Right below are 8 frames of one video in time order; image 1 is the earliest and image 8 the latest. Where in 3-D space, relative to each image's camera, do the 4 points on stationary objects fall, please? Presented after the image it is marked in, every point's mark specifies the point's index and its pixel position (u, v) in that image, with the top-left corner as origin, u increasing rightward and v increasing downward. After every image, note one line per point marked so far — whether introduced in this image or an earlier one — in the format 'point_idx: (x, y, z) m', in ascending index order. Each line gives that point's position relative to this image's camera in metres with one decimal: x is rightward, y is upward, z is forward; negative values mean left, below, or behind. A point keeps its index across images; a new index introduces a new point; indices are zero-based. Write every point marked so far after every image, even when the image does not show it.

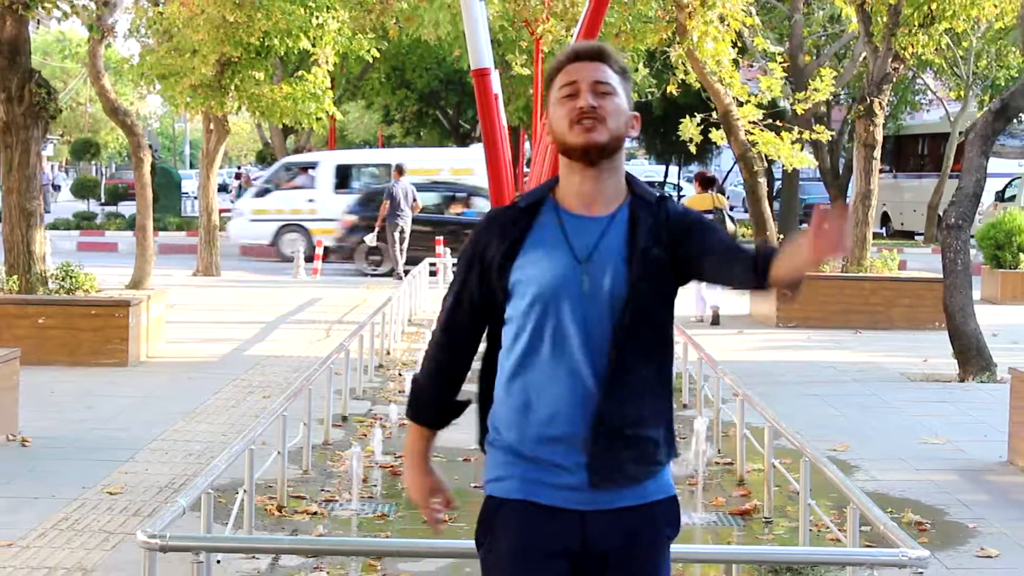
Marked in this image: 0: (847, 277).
0: (+3.7, +0.1, +14.2) m
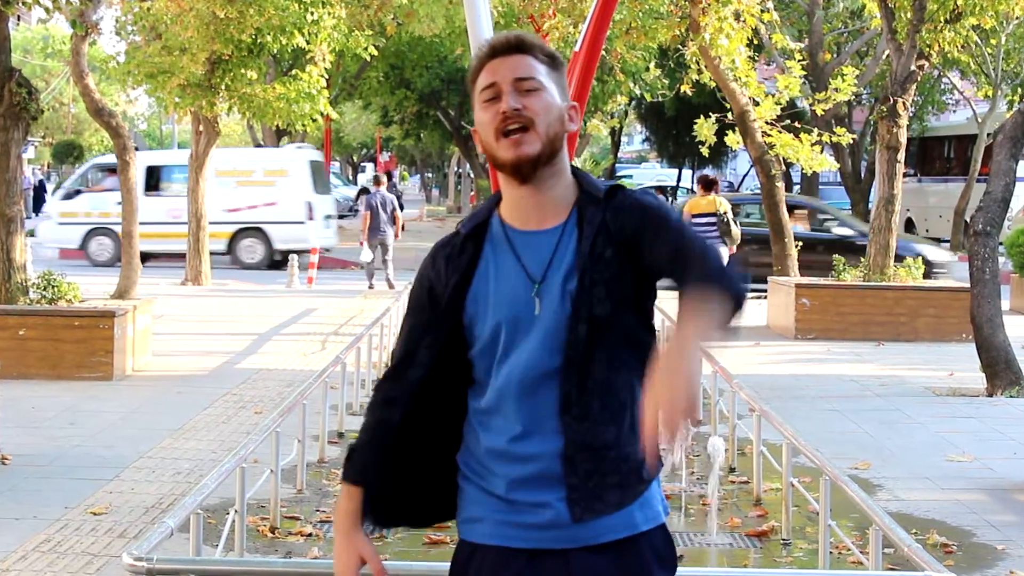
0: (+3.7, 0.0, +13.6) m
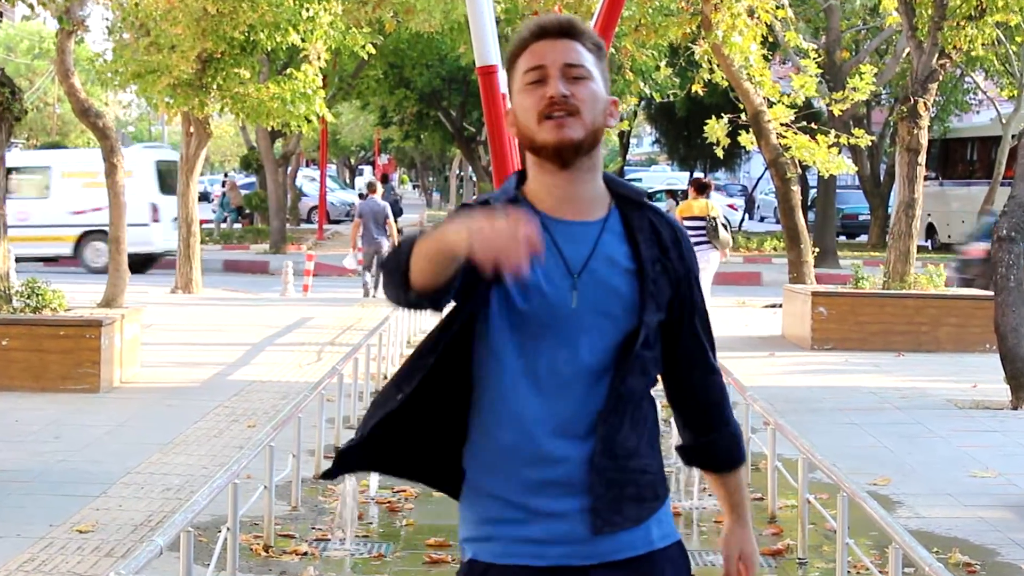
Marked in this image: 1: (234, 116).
0: (+3.8, -0.1, +13.2) m
1: (-3.7, +2.2, +17.5) m
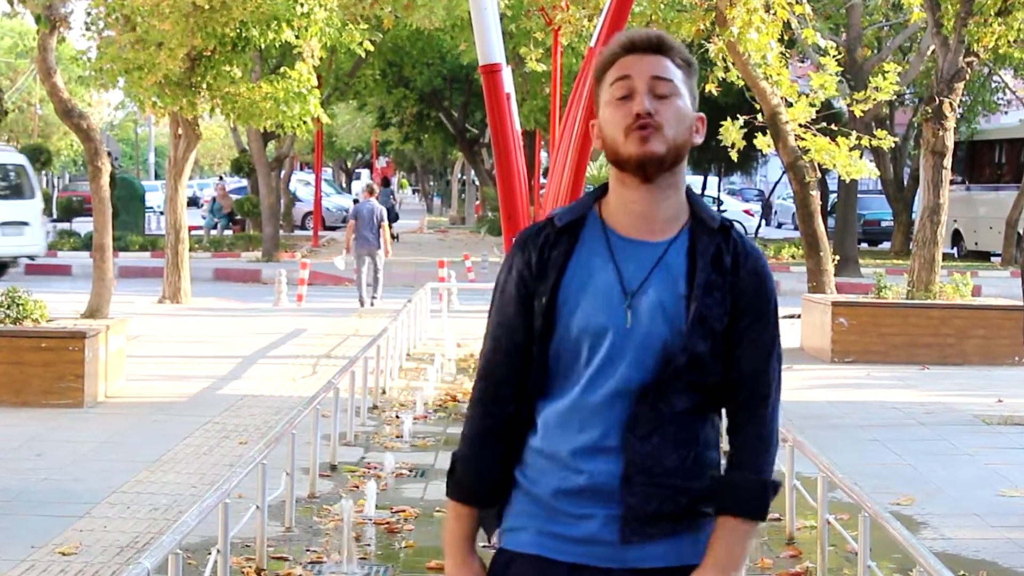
0: (+3.8, -0.2, +12.7) m
1: (-3.7, +2.2, +17.0) m
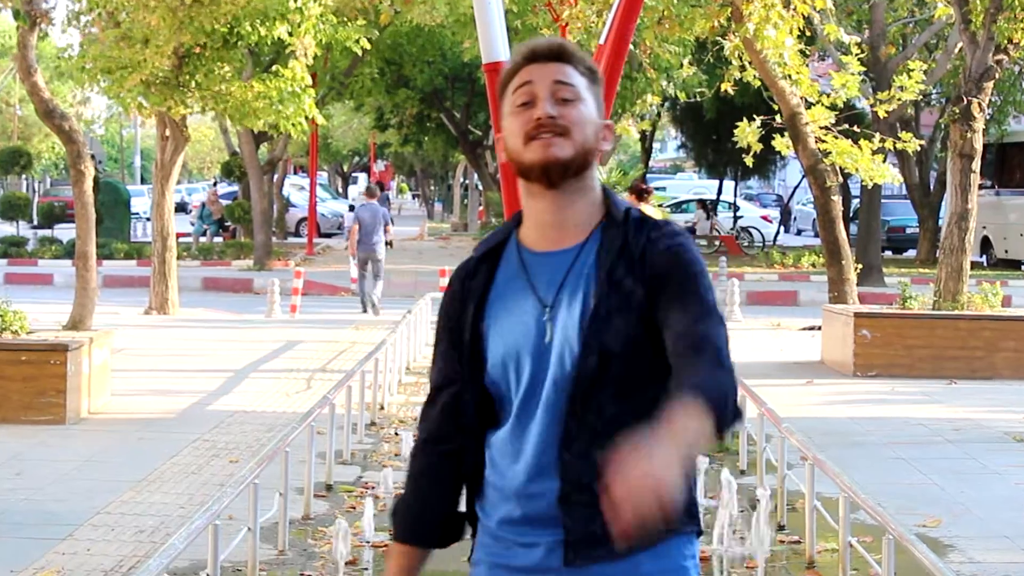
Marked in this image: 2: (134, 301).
0: (+3.8, -0.2, +12.2) m
1: (-3.6, +2.1, +16.5) m
2: (-5.6, -0.2, +19.5) m
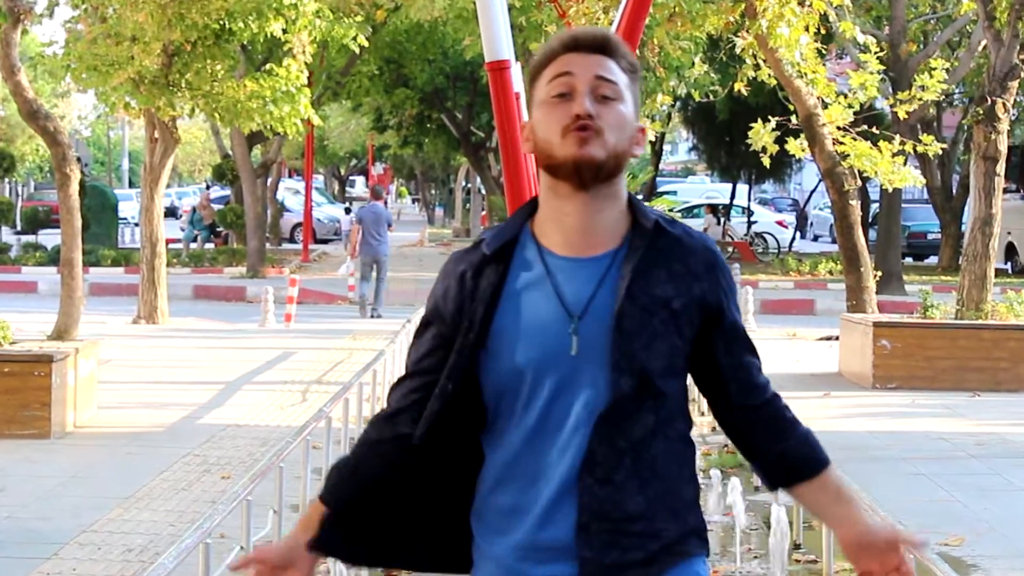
0: (+3.9, -0.3, +11.8) m
1: (-3.6, +2.1, +16.1) m
2: (-5.5, -0.3, +19.1) m
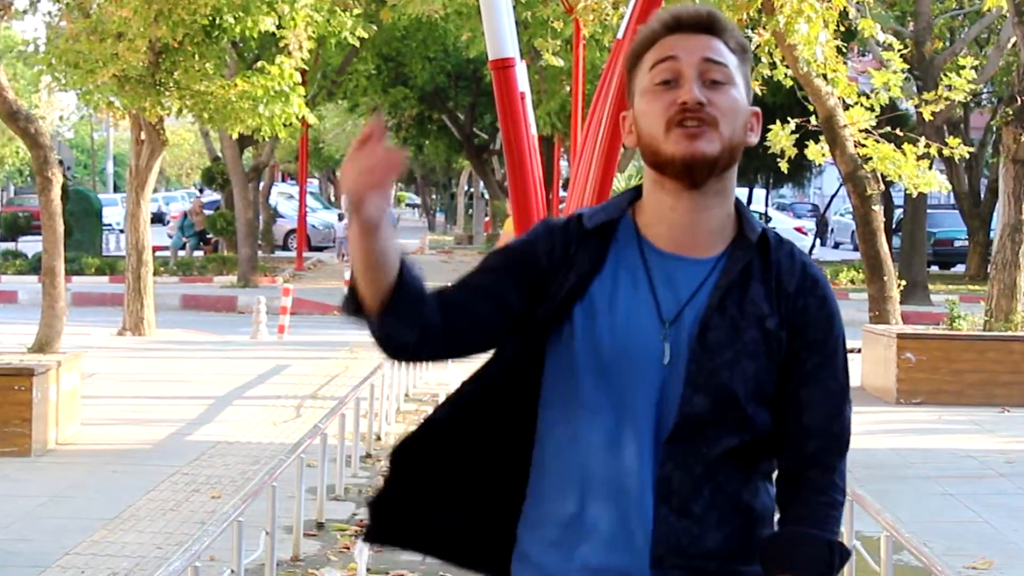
0: (+3.9, -0.3, +11.4) m
1: (-3.6, +2.0, +15.6) m
2: (-5.5, -0.3, +18.7) m
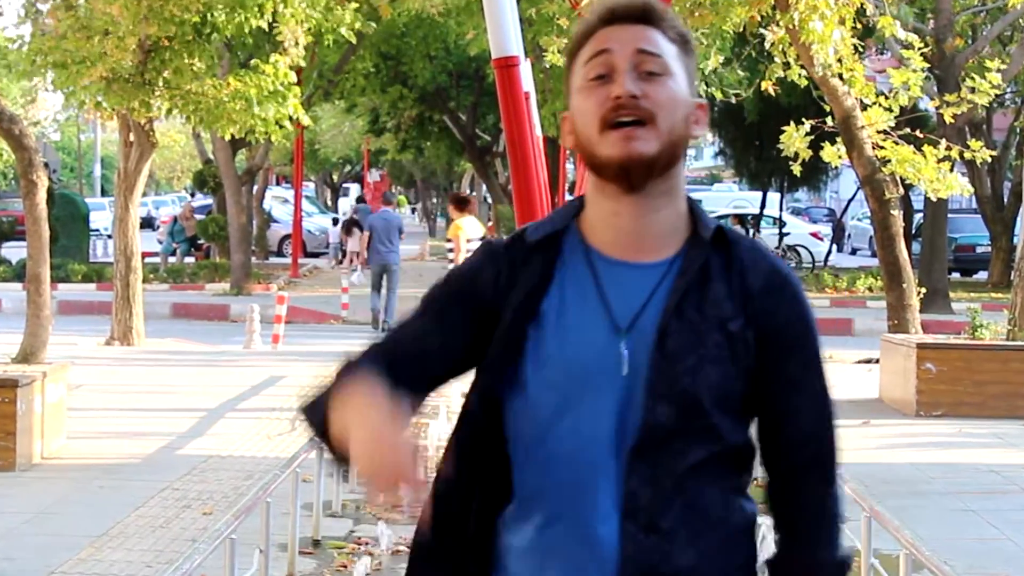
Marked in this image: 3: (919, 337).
0: (+3.9, -0.4, +11.0) m
1: (-3.5, +2.0, +15.3) m
2: (-5.5, -0.4, +18.4) m
3: (+3.4, -0.3, +11.5) m
